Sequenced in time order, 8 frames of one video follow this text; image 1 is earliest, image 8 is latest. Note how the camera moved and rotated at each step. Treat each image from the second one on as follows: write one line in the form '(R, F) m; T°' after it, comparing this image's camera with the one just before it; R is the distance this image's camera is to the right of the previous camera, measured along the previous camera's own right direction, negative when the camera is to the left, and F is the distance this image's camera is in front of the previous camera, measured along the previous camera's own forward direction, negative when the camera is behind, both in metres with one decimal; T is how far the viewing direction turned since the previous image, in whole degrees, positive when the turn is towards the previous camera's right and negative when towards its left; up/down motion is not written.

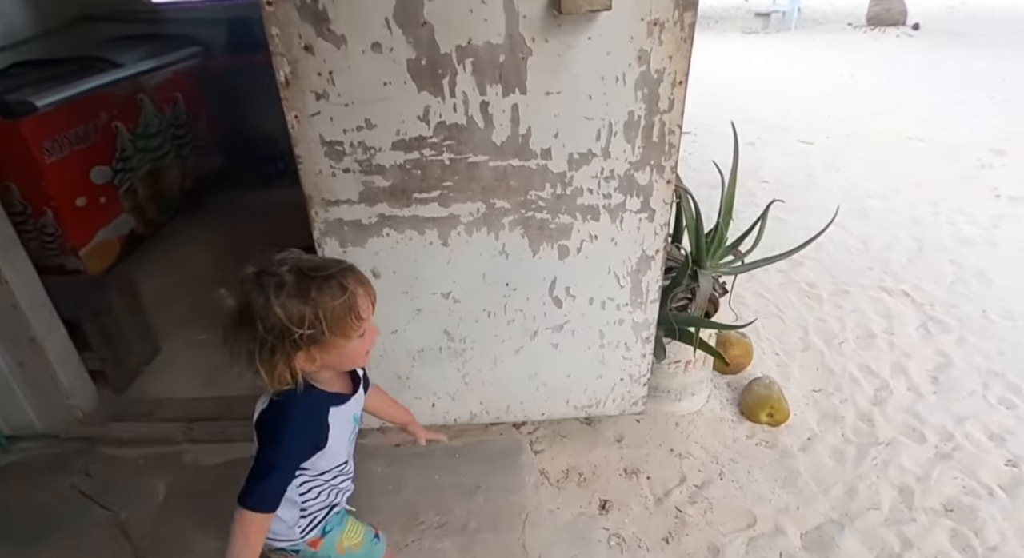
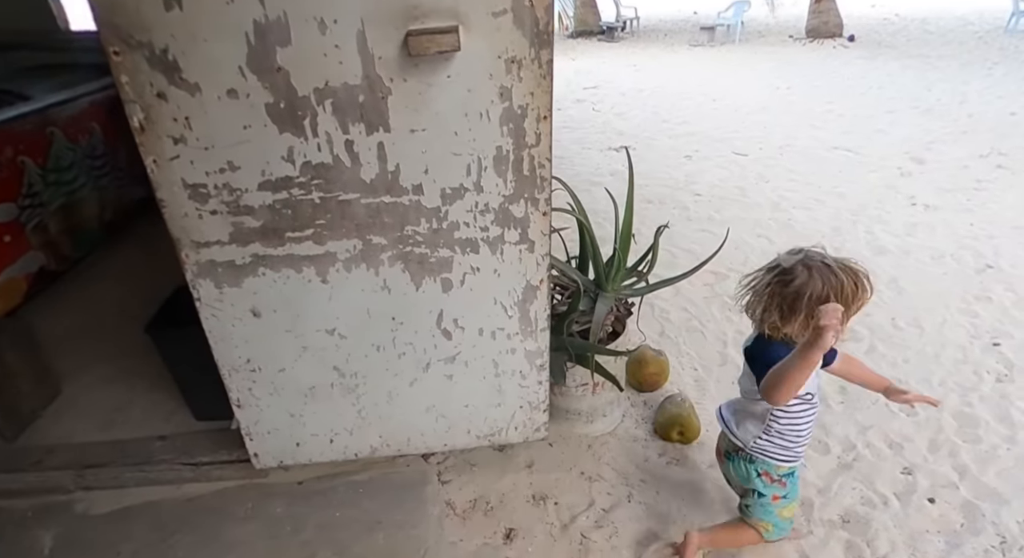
(+0.2, 0.0) m; +3°
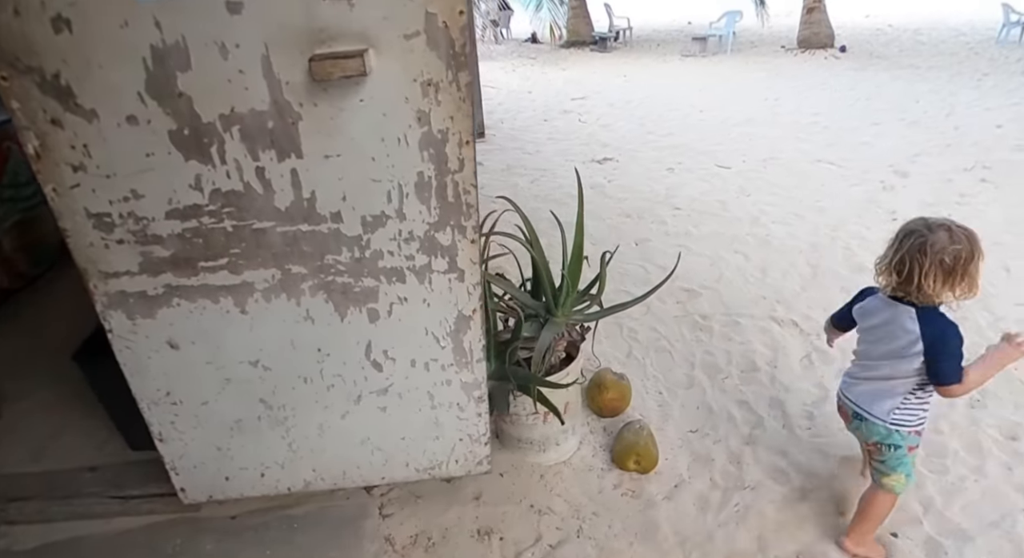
(+0.2, +0.1) m; 0°
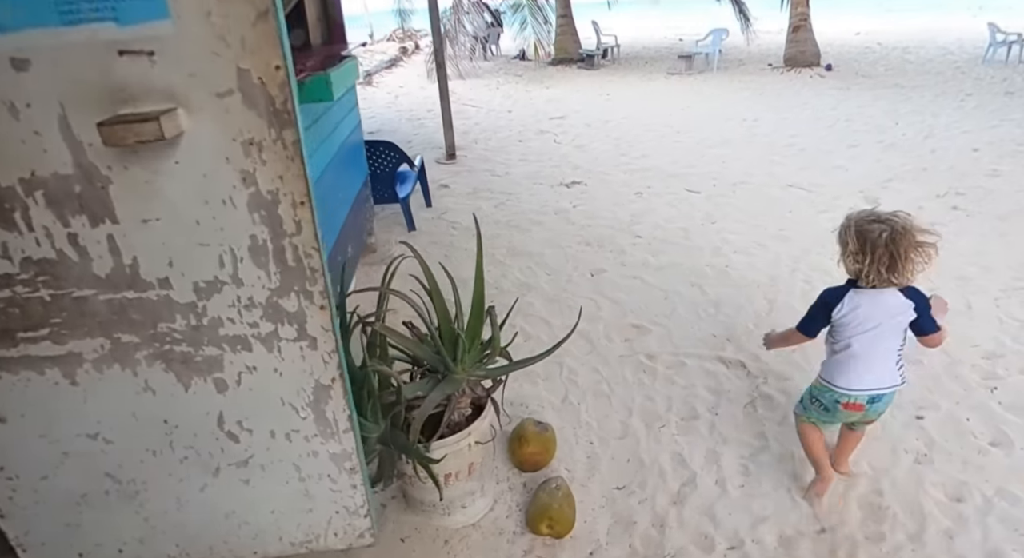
(+0.3, +0.1) m; 0°
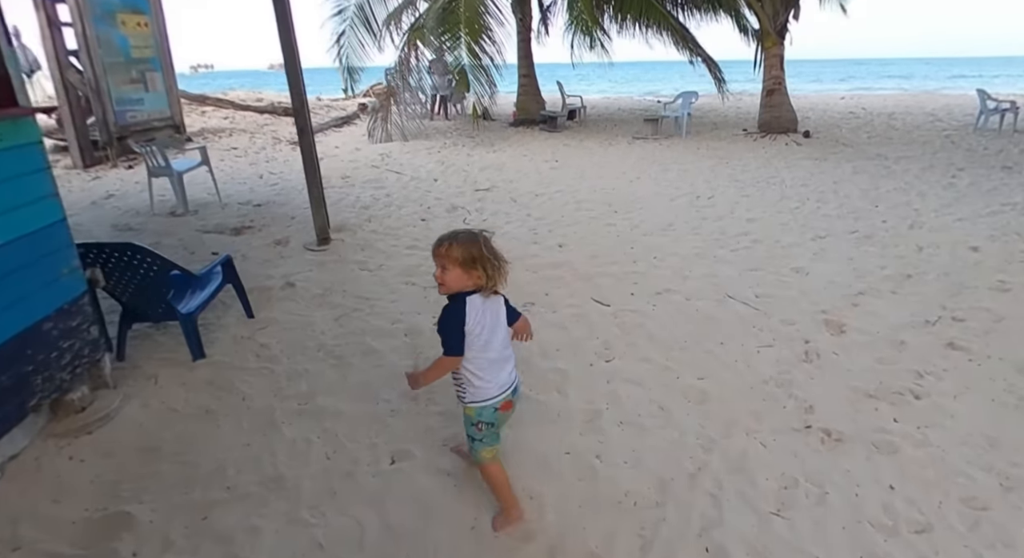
(+0.9, +1.1) m; 0°
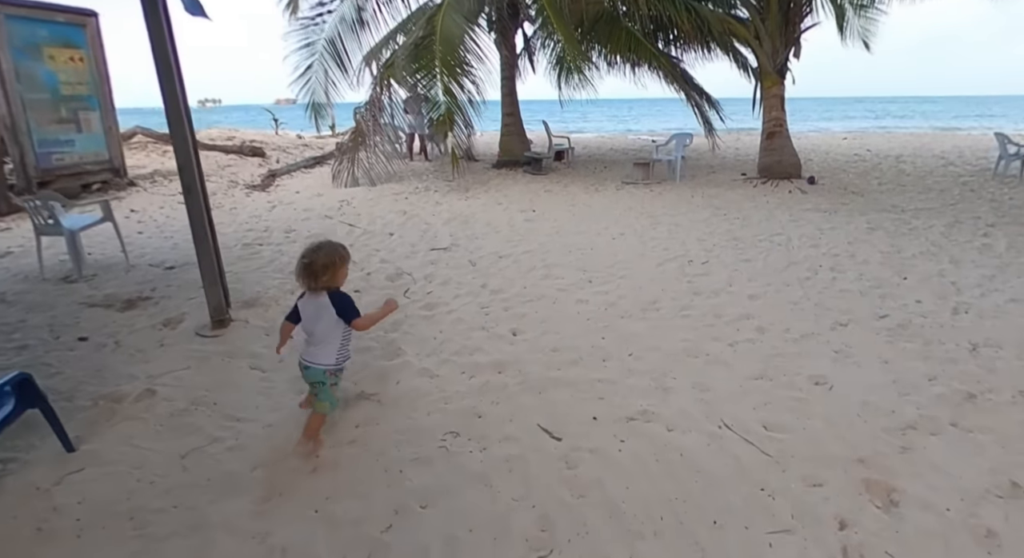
(+0.3, +0.9) m; 0°
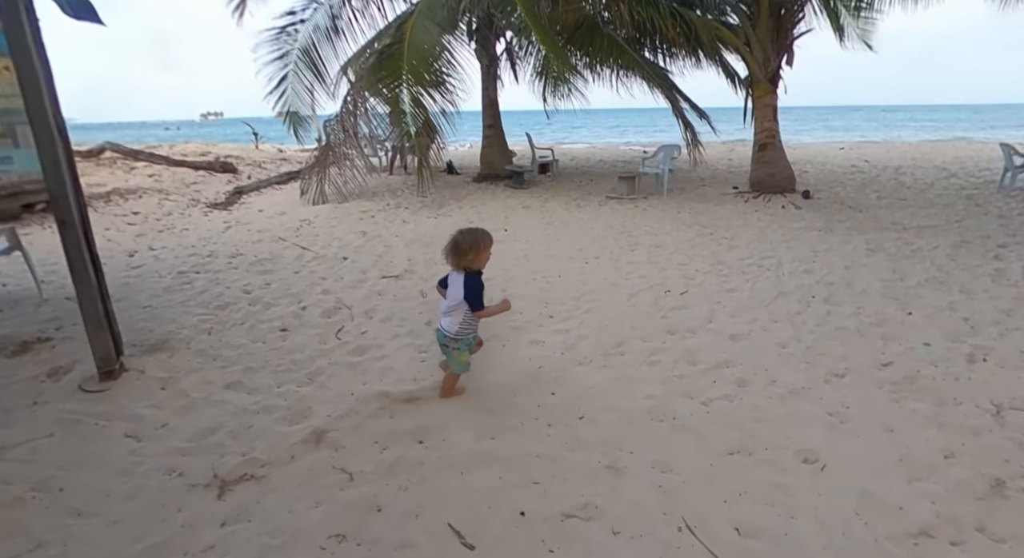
(+0.3, +0.5) m; 0°
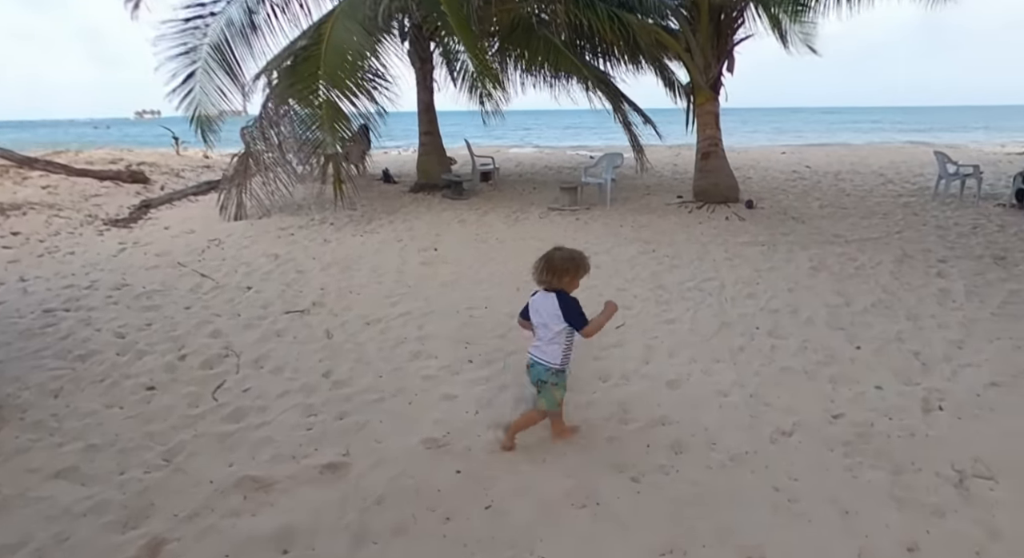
(+0.2, +0.4) m; +4°
